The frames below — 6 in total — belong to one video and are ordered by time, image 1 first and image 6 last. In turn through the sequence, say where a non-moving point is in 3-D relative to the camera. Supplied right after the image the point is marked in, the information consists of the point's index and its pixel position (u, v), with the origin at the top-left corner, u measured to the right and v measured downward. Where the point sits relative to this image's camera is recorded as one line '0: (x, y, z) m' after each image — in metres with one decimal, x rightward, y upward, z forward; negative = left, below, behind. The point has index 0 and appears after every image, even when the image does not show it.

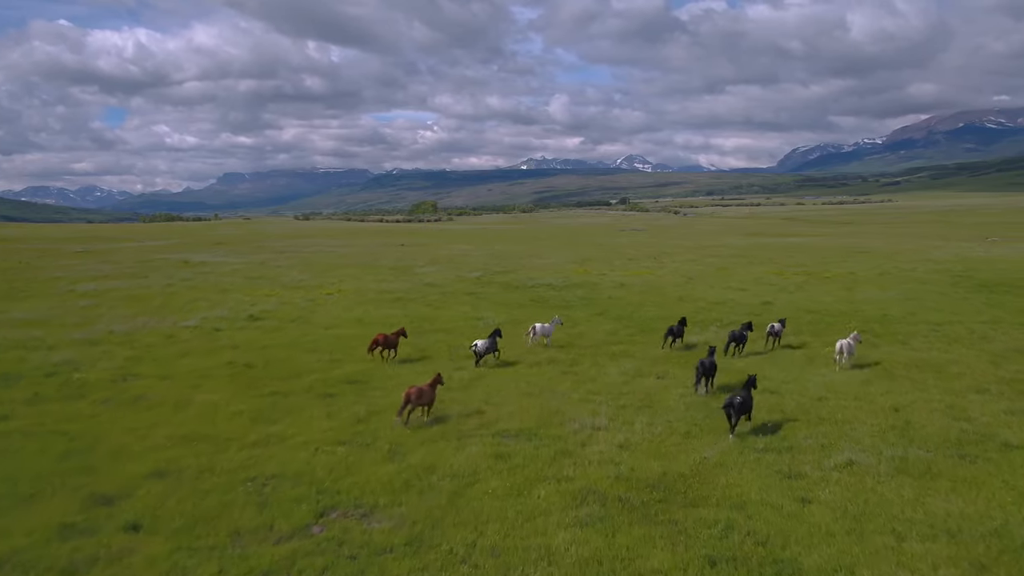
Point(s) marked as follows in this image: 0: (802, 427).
0: (+6.2, -3.0, +19.2) m
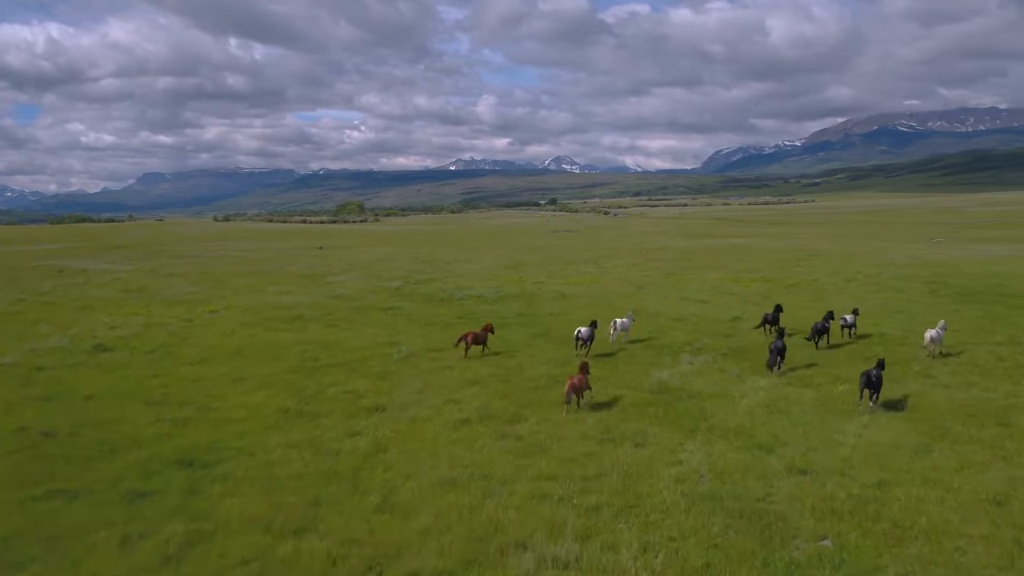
0: (+5.0, -3.6, +12.2) m
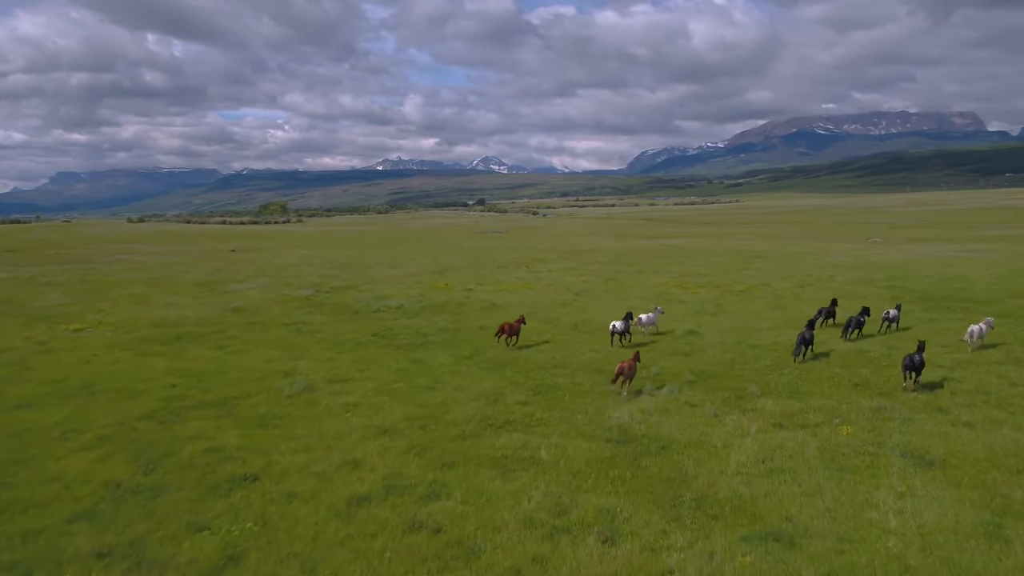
0: (+4.3, -3.9, +7.3) m
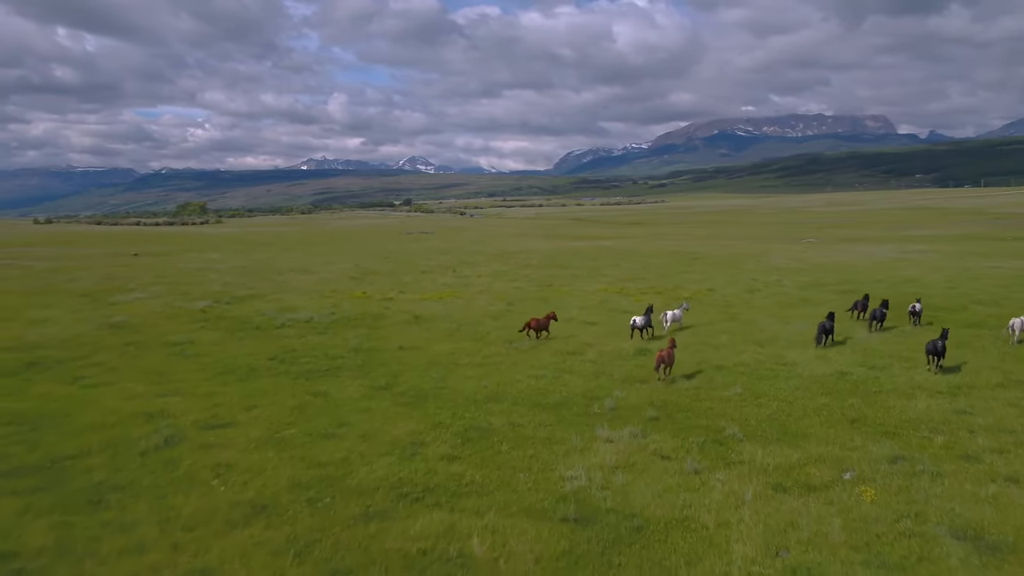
0: (+4.0, -4.3, +2.9) m
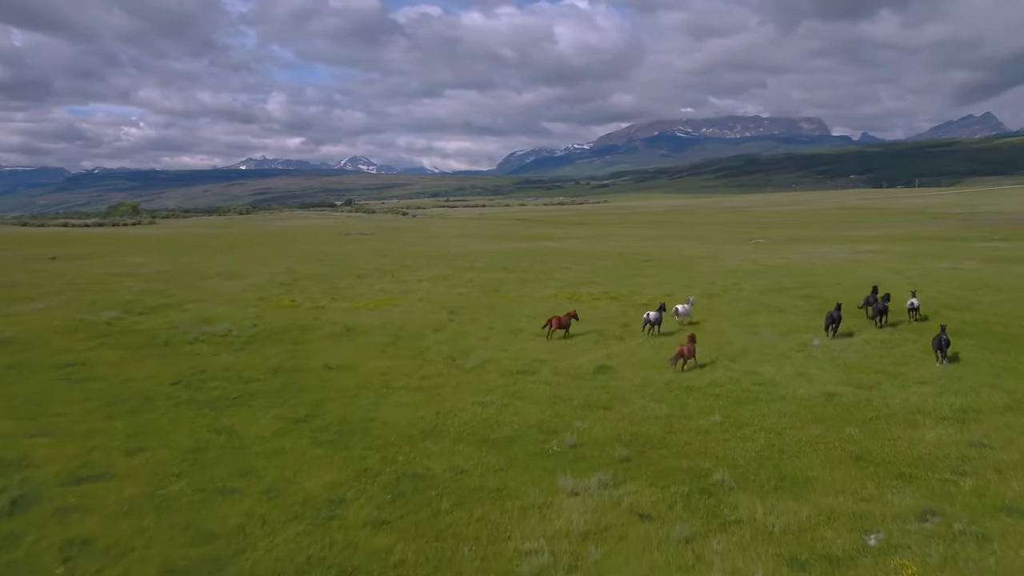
0: (+4.0, -4.6, -0.3) m
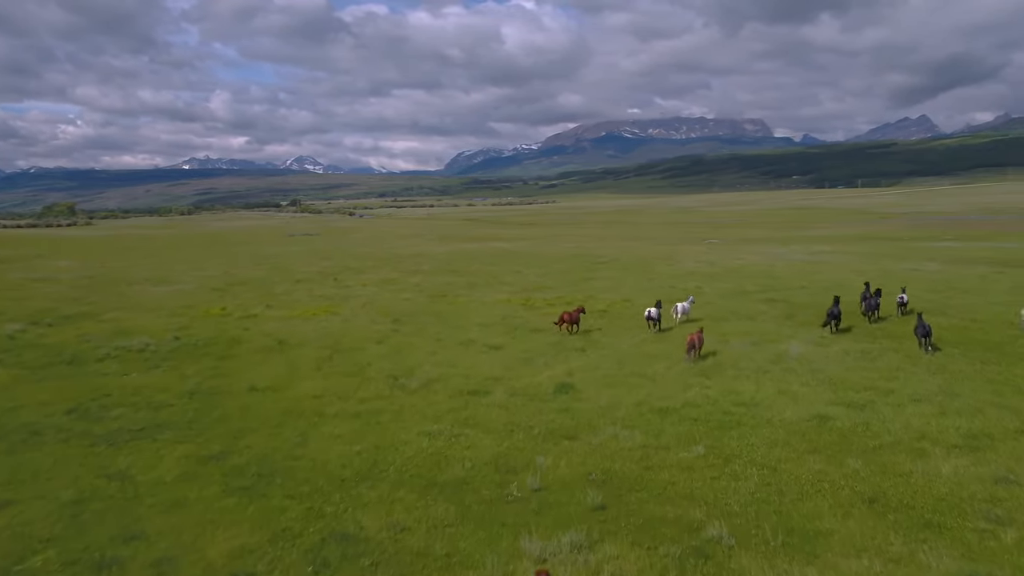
0: (+4.2, -4.8, -2.8) m
